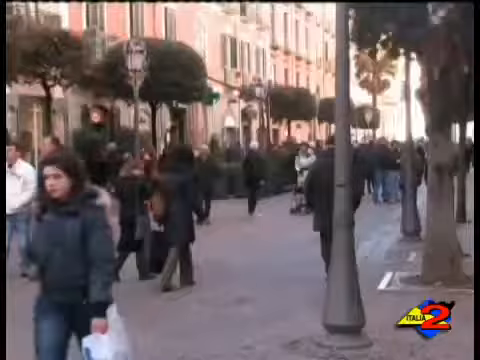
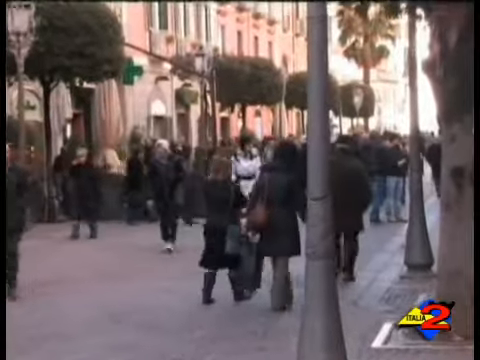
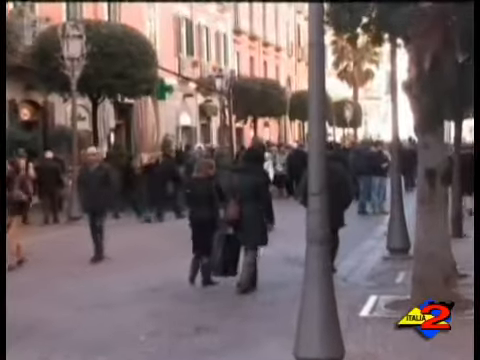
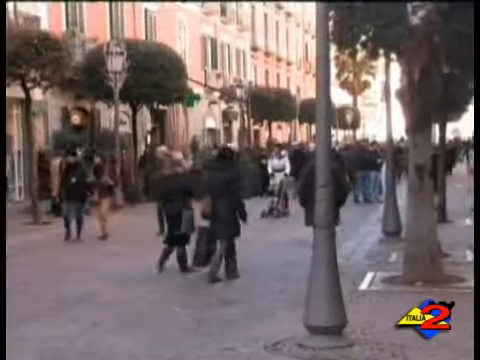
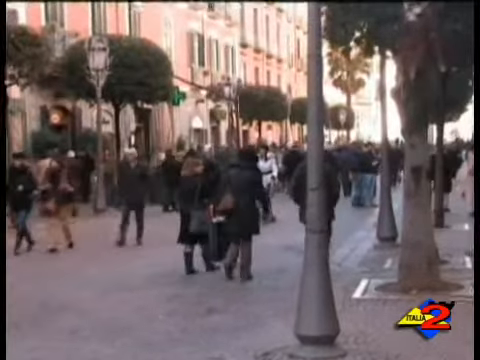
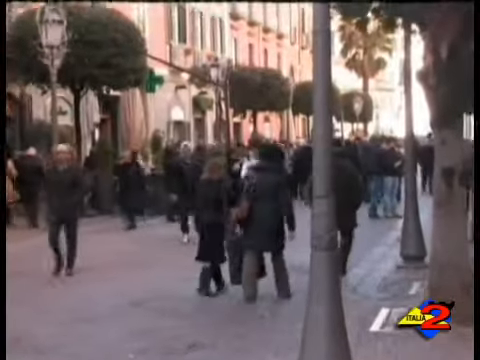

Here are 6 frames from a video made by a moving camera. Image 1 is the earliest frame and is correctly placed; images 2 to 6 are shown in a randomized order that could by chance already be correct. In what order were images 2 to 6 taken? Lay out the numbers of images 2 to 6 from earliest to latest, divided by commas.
4, 5, 3, 6, 2
